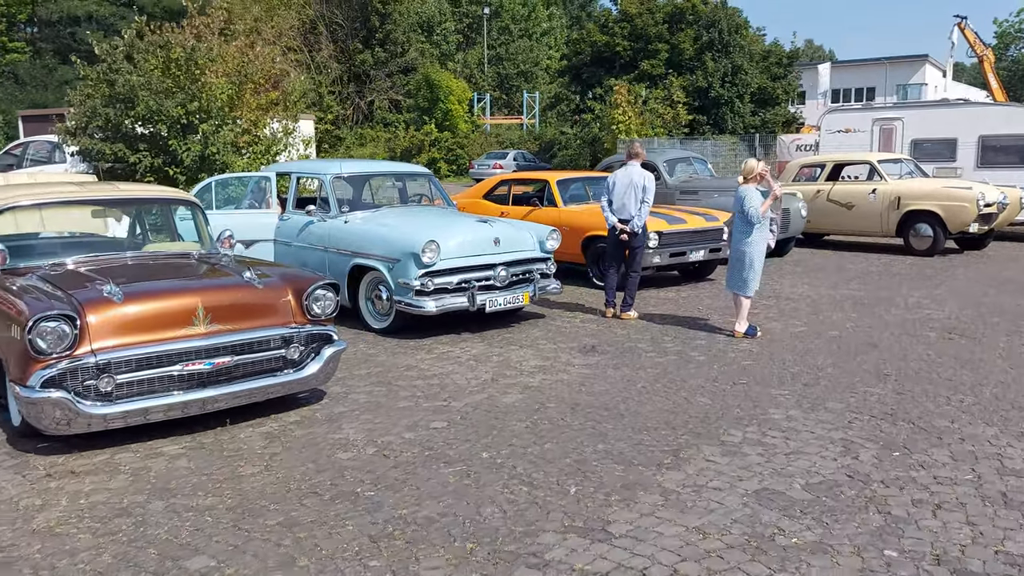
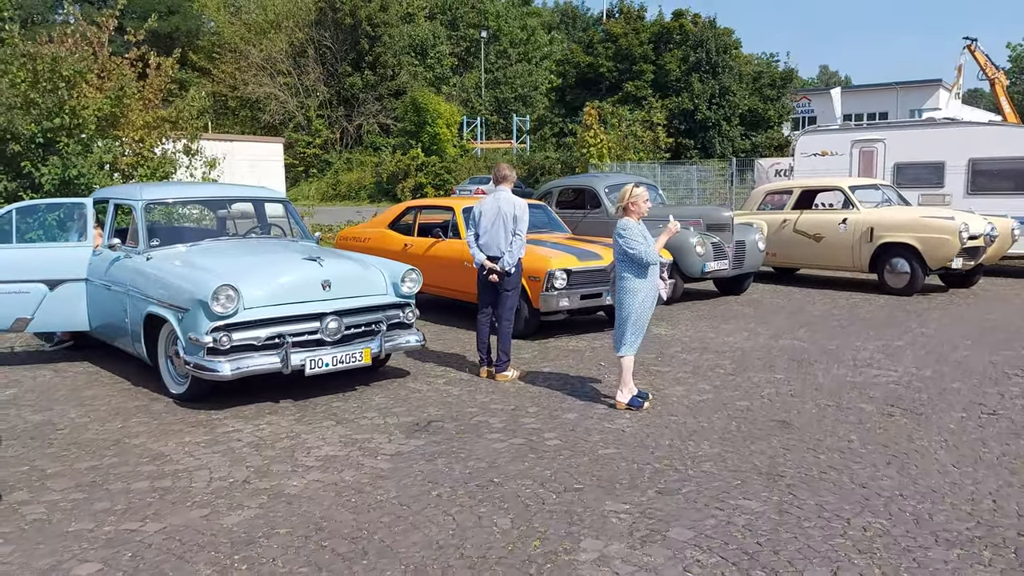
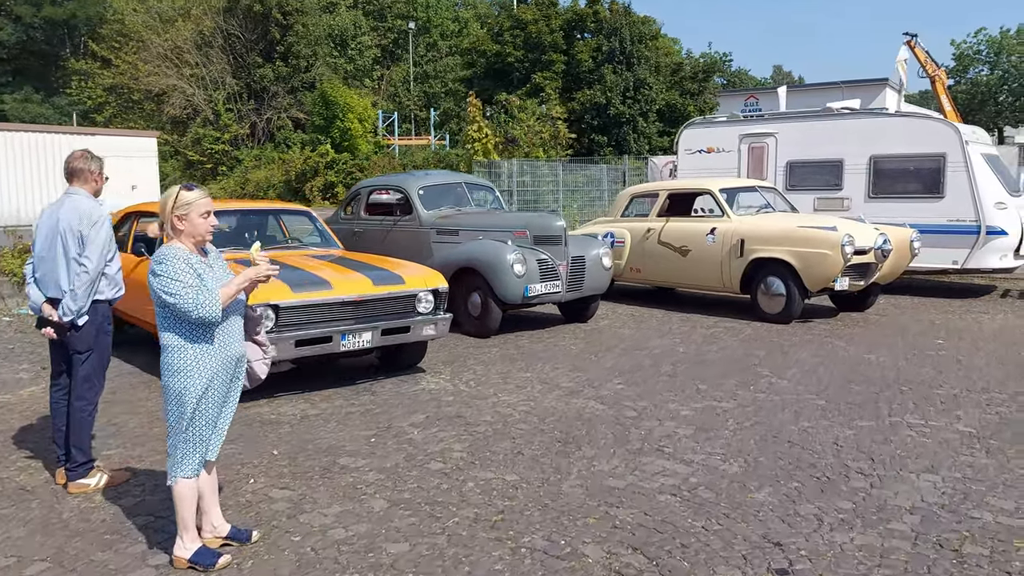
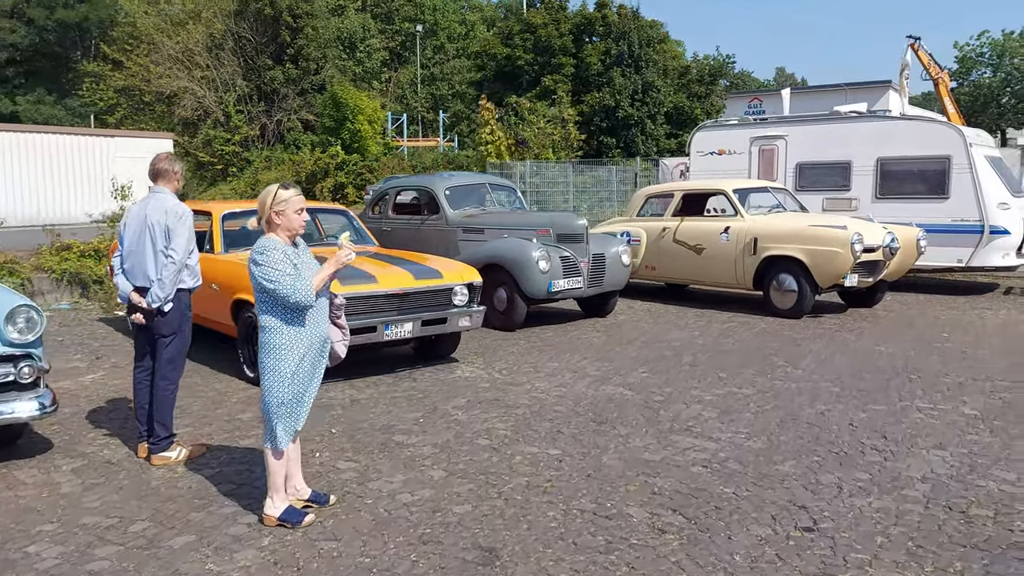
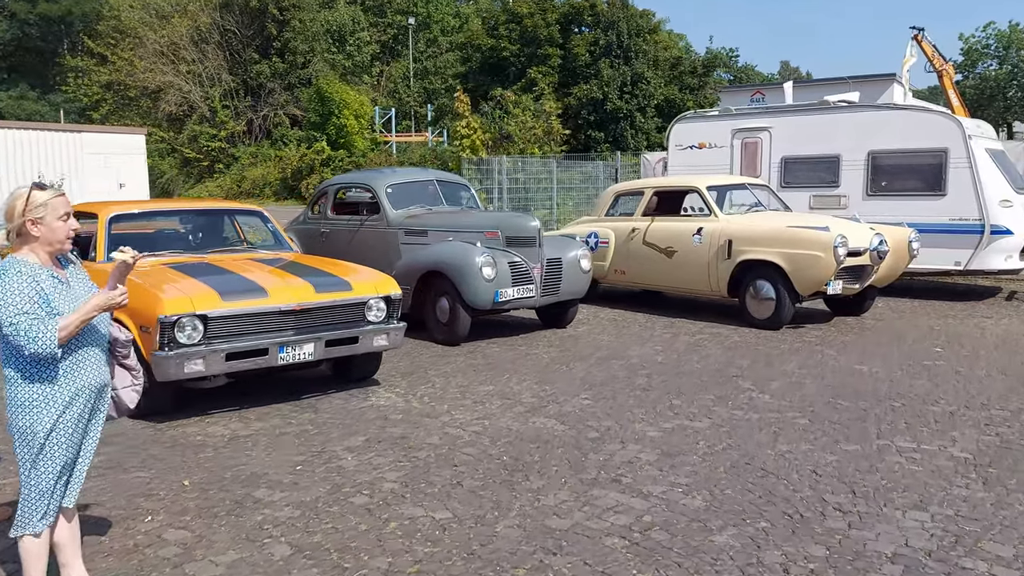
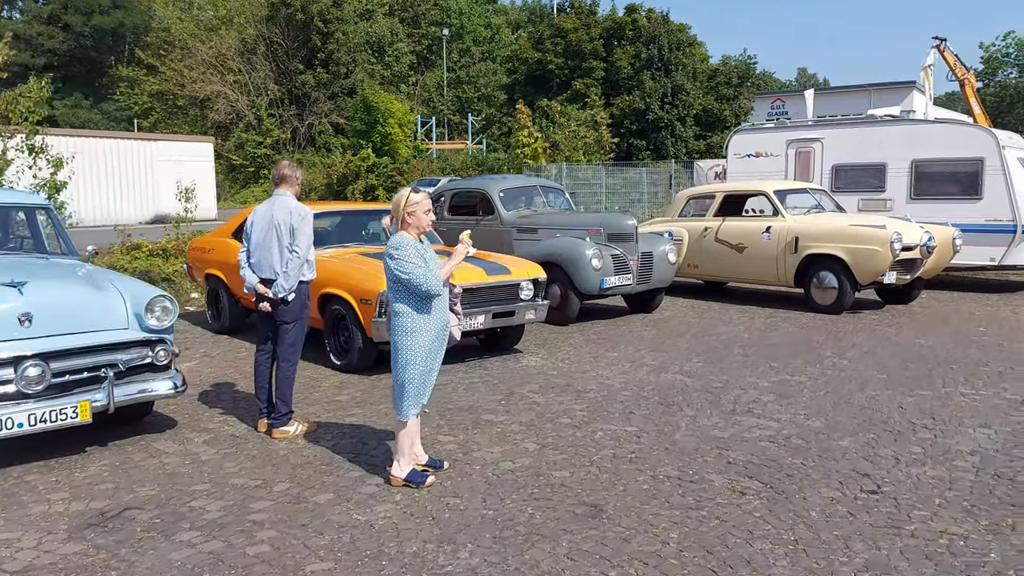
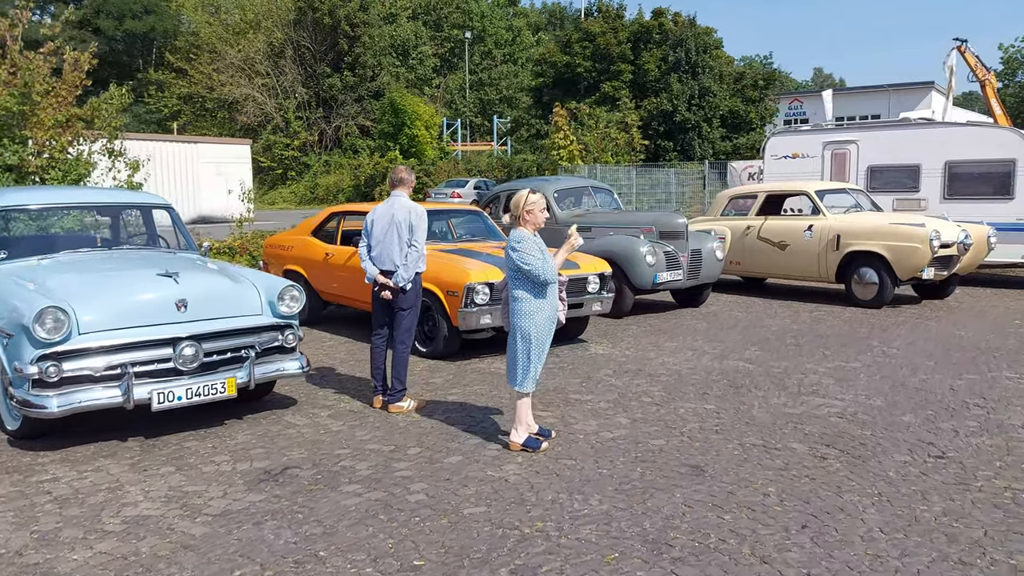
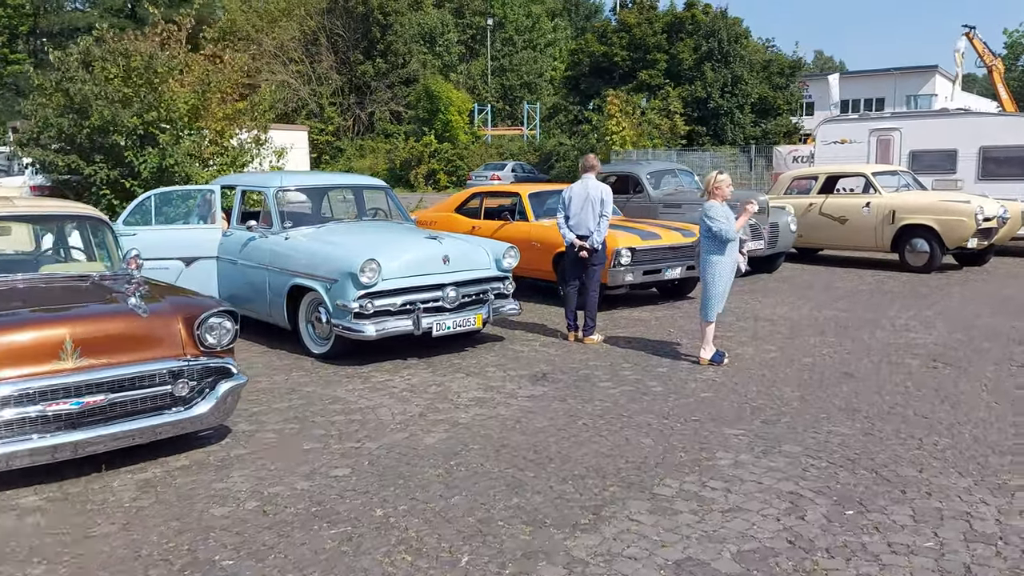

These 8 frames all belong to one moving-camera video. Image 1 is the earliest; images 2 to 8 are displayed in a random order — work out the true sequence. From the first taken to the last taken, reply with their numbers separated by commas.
8, 2, 7, 6, 4, 3, 5
